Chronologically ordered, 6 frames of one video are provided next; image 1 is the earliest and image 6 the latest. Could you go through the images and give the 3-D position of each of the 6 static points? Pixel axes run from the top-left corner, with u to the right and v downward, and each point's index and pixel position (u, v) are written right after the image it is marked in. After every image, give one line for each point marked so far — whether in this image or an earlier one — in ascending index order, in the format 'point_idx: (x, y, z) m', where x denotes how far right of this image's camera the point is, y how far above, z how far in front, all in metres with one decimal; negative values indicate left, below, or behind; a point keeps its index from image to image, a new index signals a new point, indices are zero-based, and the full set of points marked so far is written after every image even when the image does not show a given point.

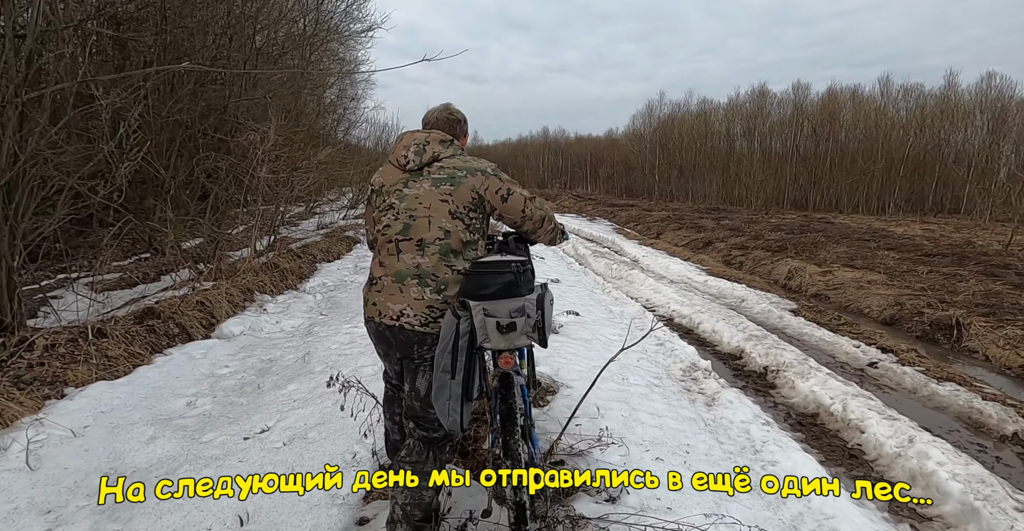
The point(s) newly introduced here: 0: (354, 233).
0: (-3.8, +0.8, +13.4) m
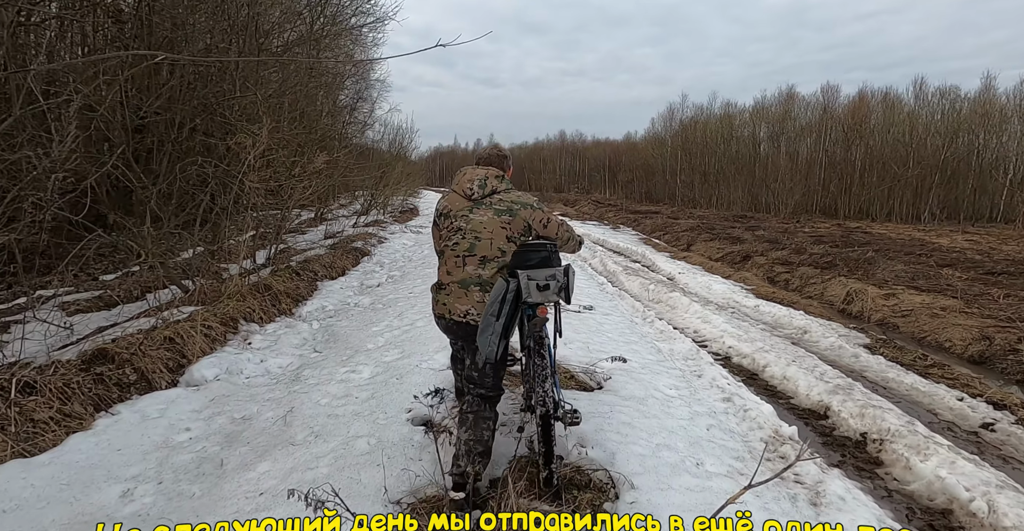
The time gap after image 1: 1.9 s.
0: (-3.4, +0.5, +12.4) m
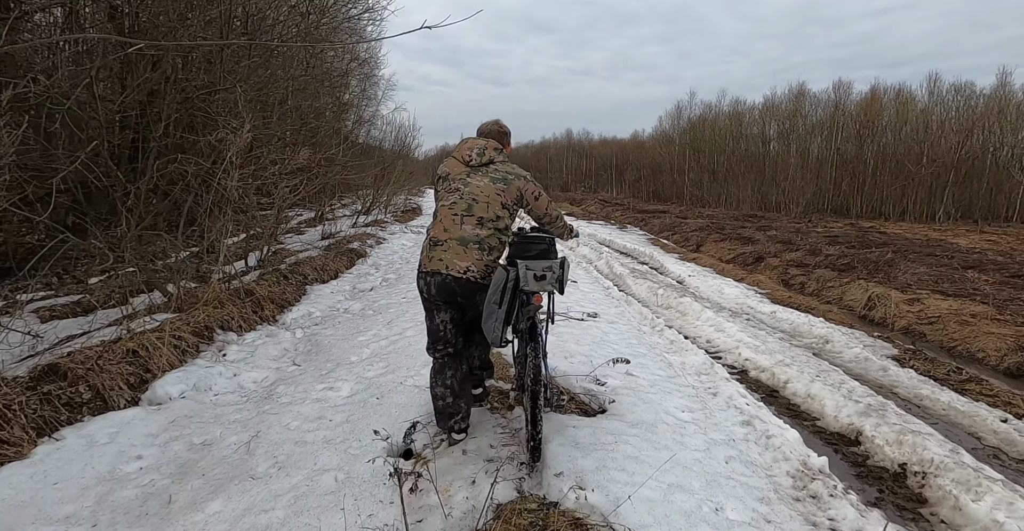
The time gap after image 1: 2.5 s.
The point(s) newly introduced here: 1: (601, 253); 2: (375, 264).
0: (-3.3, +0.4, +11.9) m
1: (+1.9, +0.3, +12.0) m
2: (-2.6, 0.0, +10.4) m
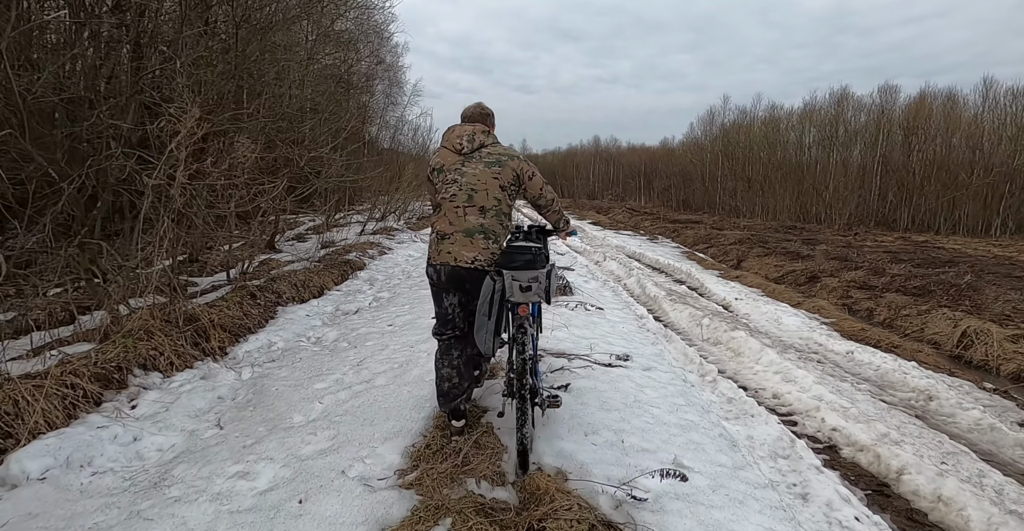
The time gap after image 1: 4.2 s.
0: (-3.0, +0.2, +10.7) m
1: (+2.2, -0.1, +10.5) m
2: (-2.4, -0.2, +9.1) m
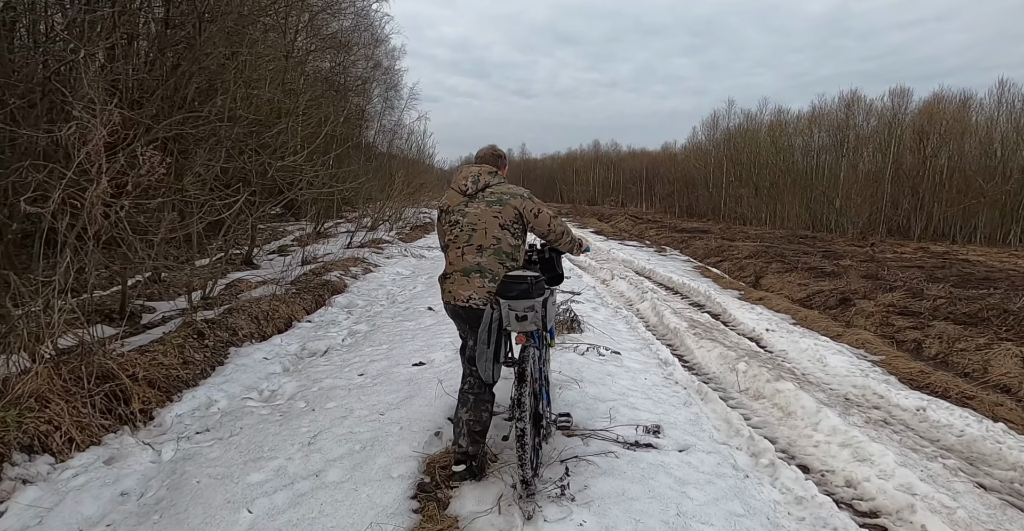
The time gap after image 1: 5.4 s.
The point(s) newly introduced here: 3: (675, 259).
0: (-3.0, -0.2, +9.6) m
1: (+2.2, -0.4, +9.4) m
2: (-2.4, -0.6, +8.0) m
3: (+4.6, +0.2, +15.5) m
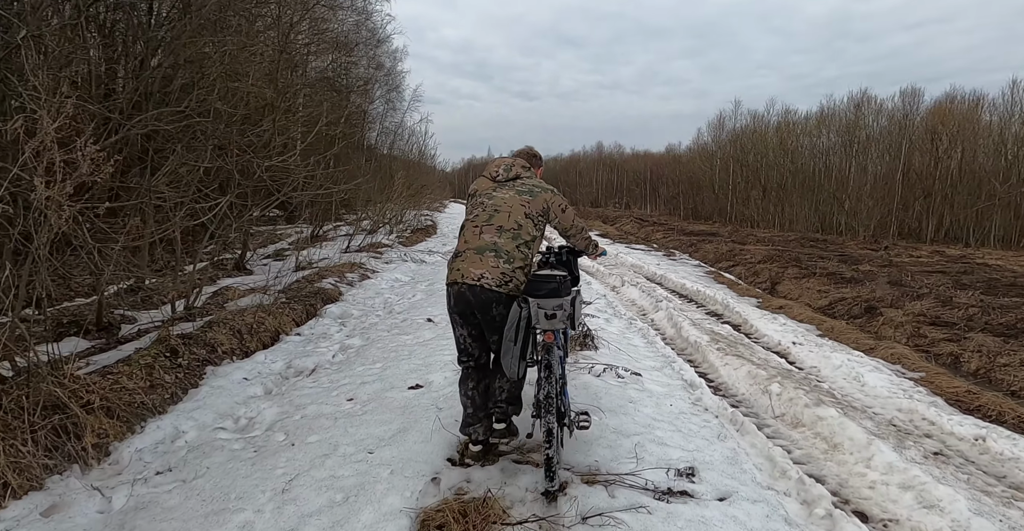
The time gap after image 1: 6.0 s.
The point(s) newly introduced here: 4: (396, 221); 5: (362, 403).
0: (-2.9, -0.3, +9.0) m
1: (+2.3, -0.5, +8.8) m
2: (-2.3, -0.7, +7.5) m
3: (+4.7, +0.1, +15.0) m
4: (-3.7, +1.4, +17.5) m
5: (-1.2, -1.1, +4.4) m
